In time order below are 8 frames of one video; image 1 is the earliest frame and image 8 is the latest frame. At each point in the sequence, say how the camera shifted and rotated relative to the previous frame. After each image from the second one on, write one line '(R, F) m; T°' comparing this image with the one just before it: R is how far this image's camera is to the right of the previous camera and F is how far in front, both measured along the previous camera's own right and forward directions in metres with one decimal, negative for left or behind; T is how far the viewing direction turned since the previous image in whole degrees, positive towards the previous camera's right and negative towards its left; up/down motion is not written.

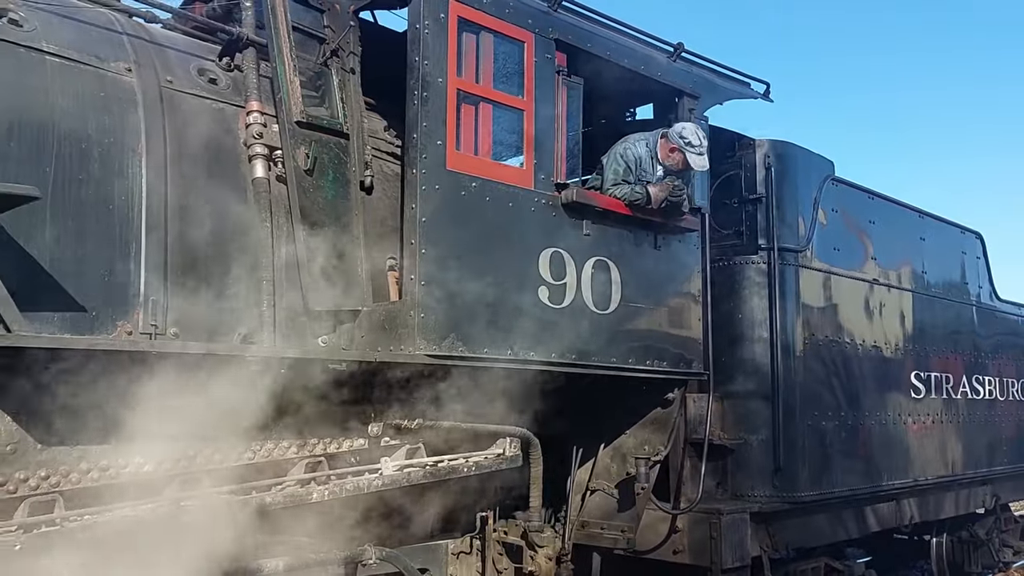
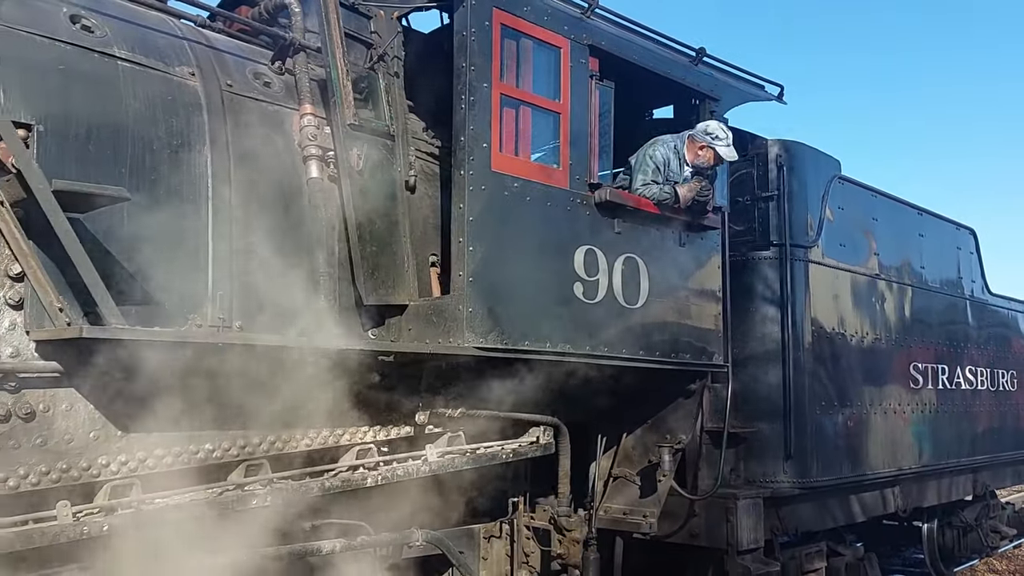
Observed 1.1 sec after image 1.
(-0.2, -0.2) m; +1°
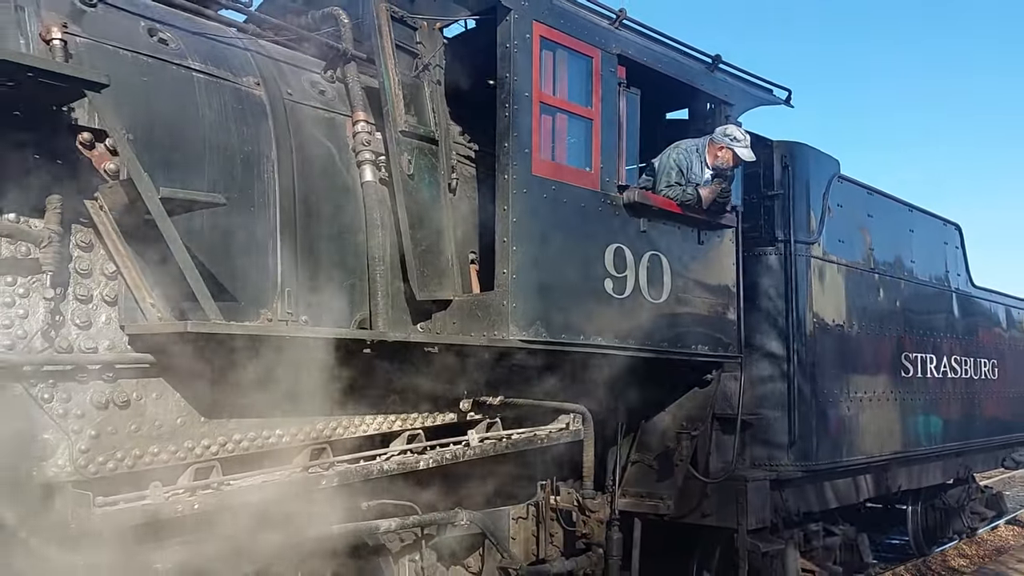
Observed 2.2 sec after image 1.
(-0.3, -0.3) m; +1°
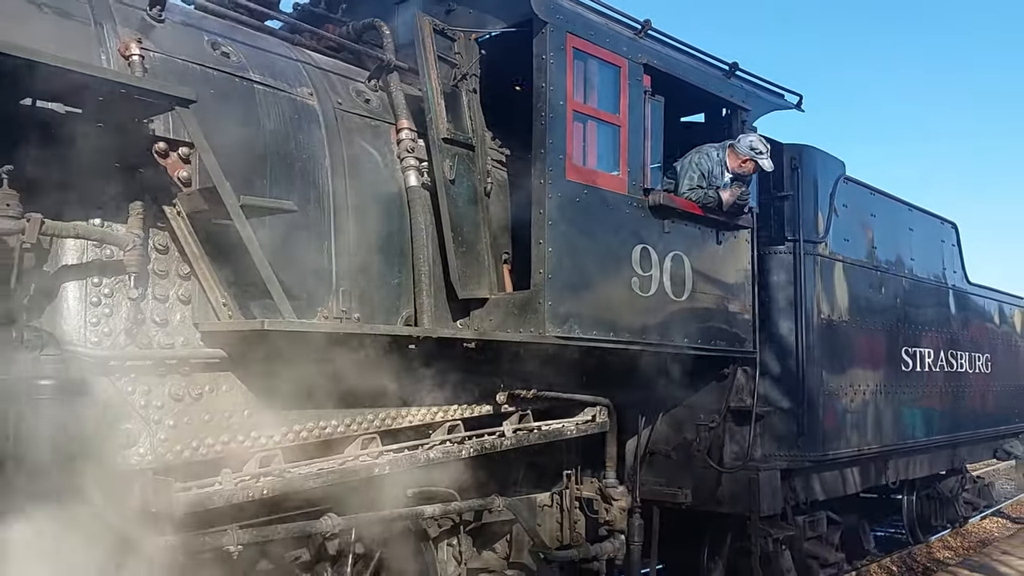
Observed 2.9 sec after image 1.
(-0.2, -0.2) m; +1°
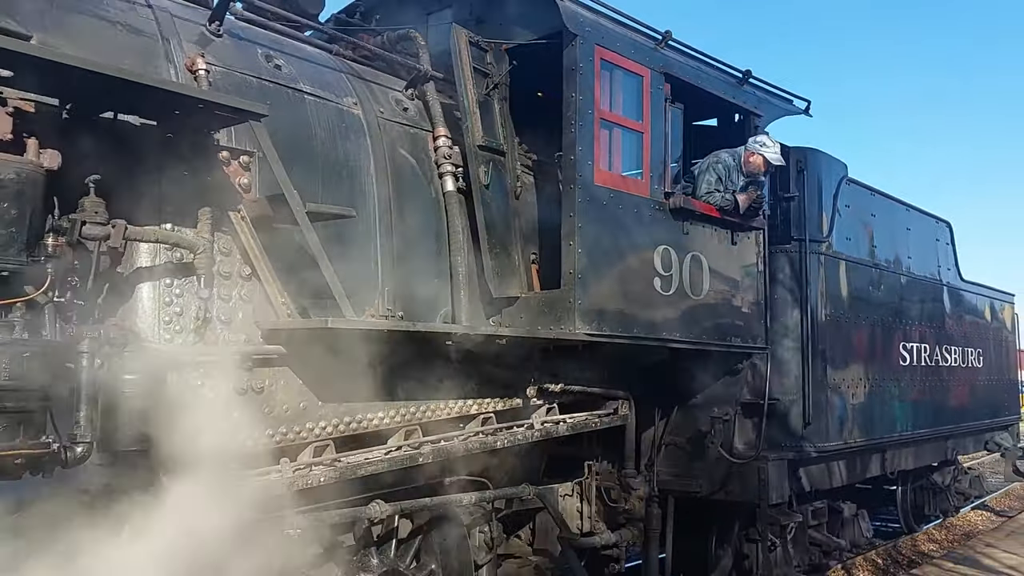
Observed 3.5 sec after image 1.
(-0.2, -0.2) m; +1°
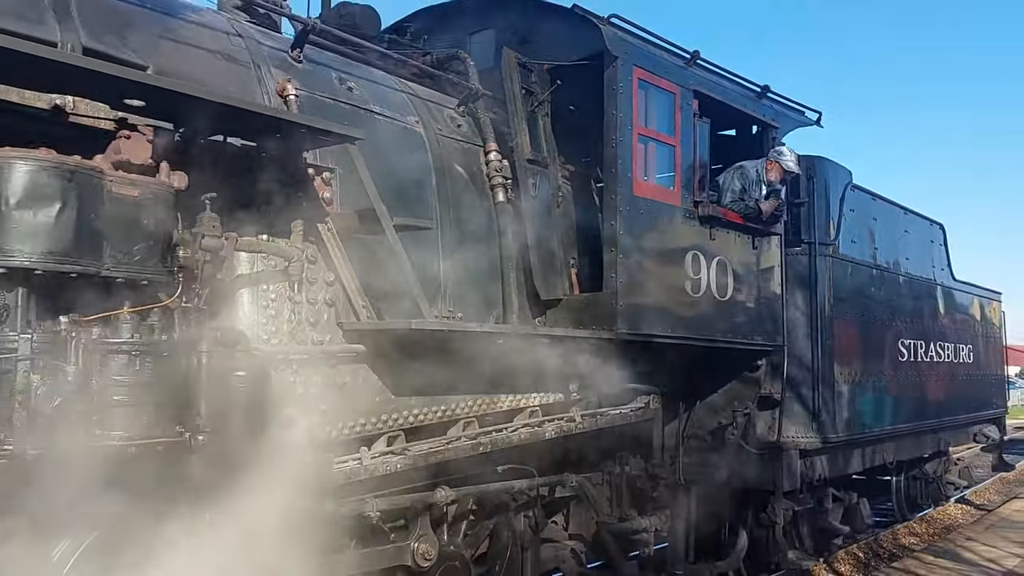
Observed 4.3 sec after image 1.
(-0.3, -0.3) m; +1°
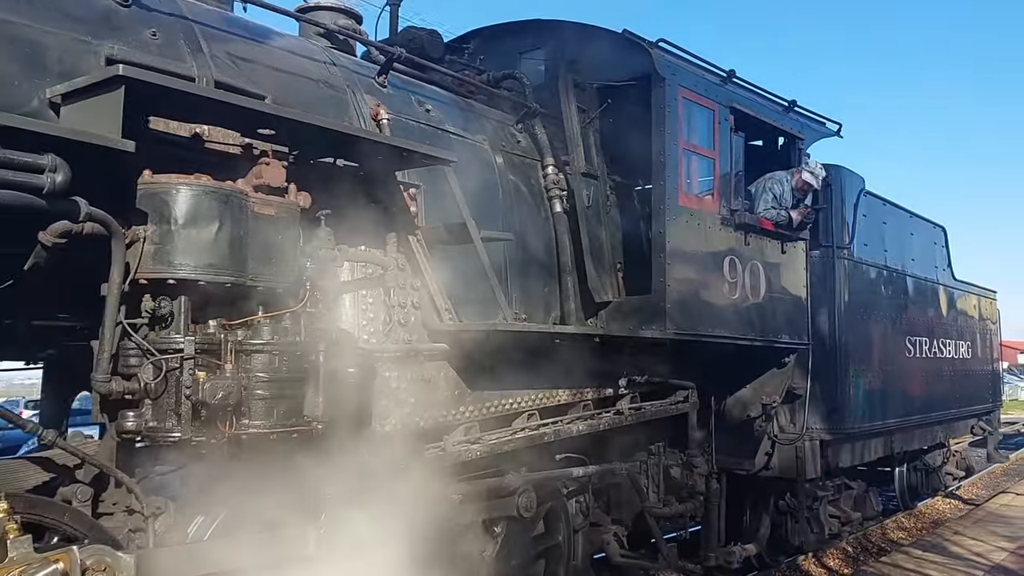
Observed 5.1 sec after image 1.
(-0.4, -0.4) m; +1°
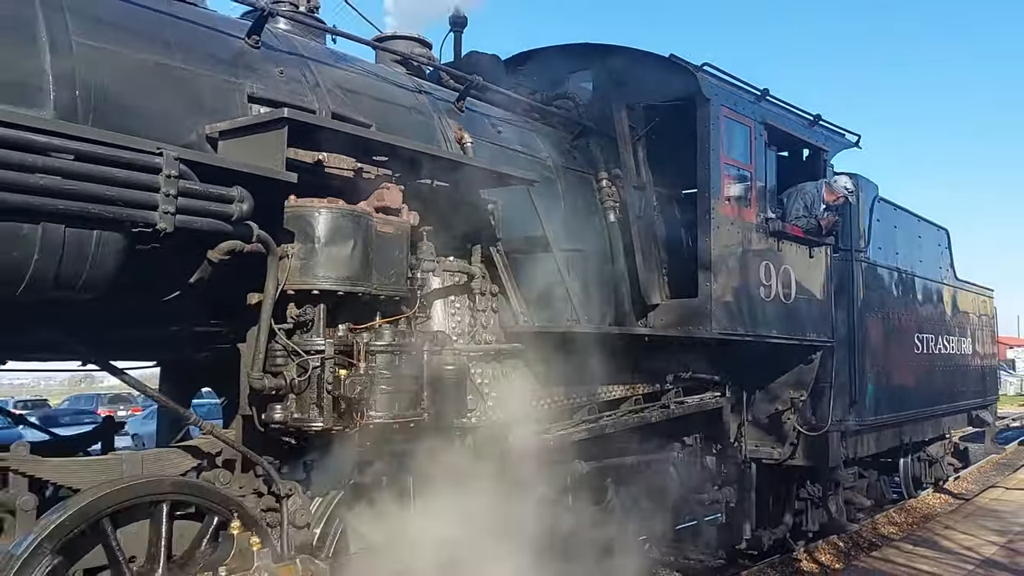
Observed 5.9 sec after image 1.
(-0.4, -0.5) m; +1°
